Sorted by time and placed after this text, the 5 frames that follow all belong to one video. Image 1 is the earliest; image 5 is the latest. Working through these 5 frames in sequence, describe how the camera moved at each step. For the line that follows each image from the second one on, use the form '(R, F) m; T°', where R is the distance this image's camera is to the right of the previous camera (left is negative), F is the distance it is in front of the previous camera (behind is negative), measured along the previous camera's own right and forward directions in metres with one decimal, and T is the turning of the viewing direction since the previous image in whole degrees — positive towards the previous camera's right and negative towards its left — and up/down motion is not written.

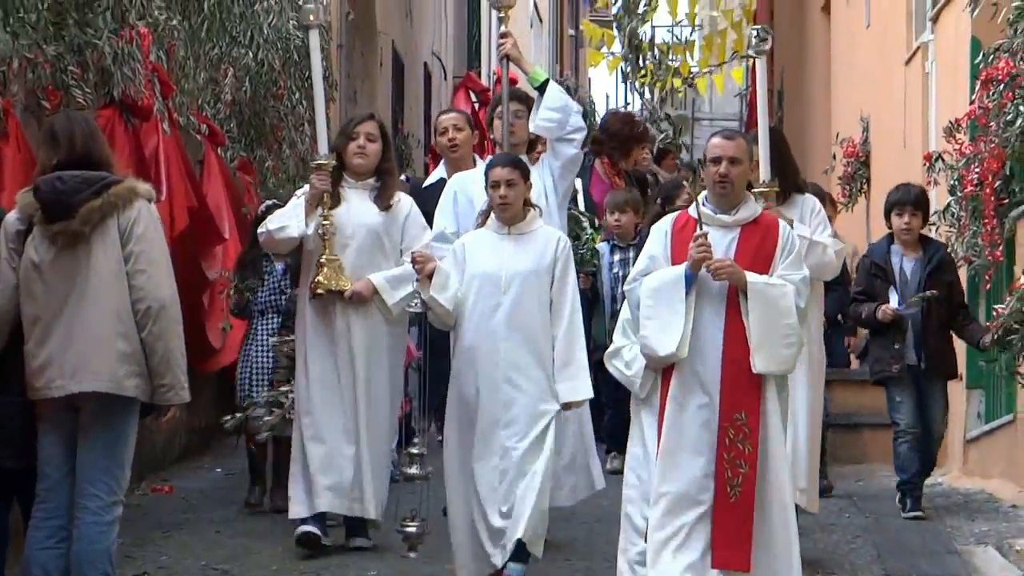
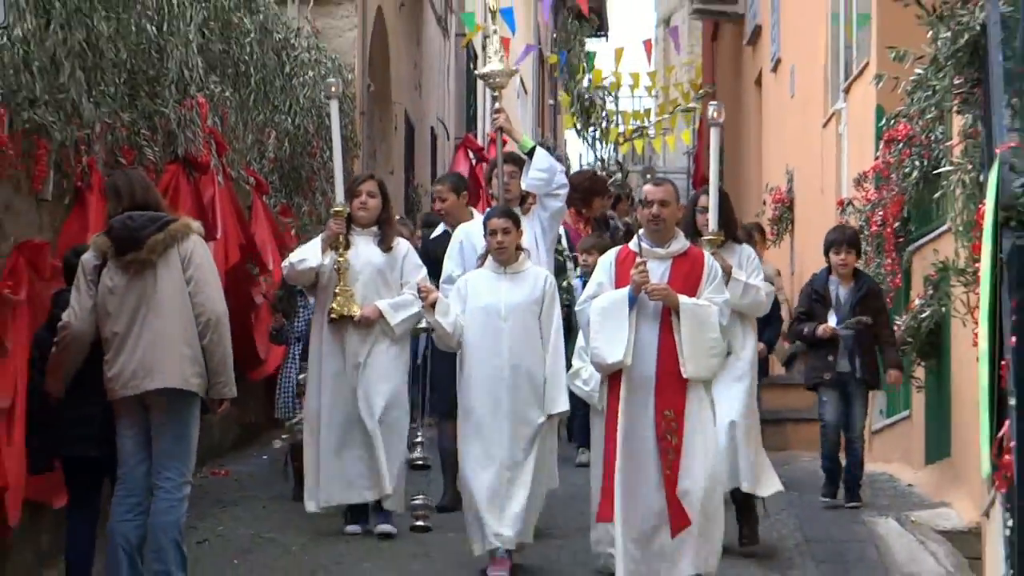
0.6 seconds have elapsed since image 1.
(0.0, -1.3) m; 0°
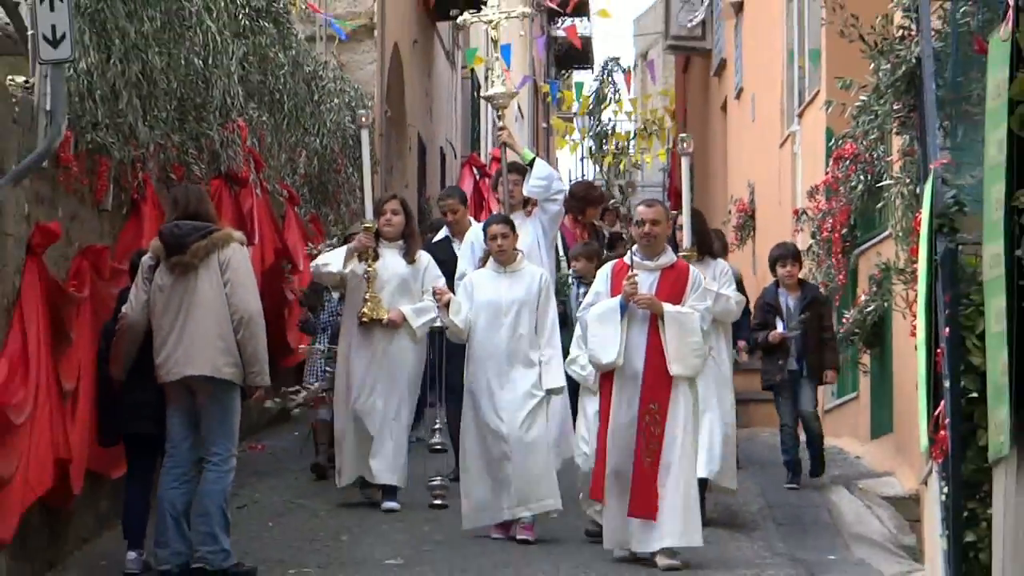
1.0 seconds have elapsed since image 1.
(0.0, -1.0) m; 0°
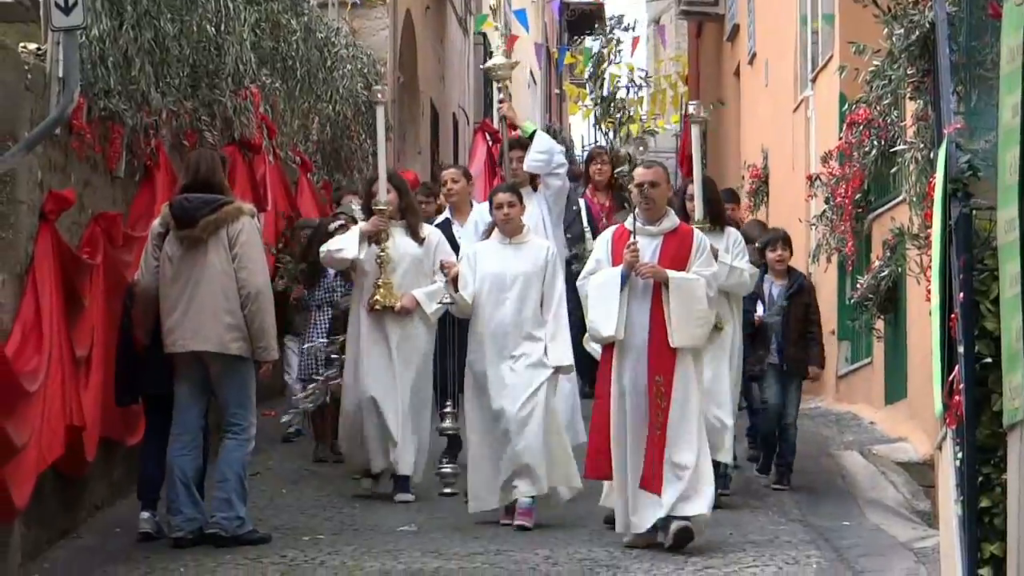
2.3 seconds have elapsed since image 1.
(0.0, 0.0) m; 0°
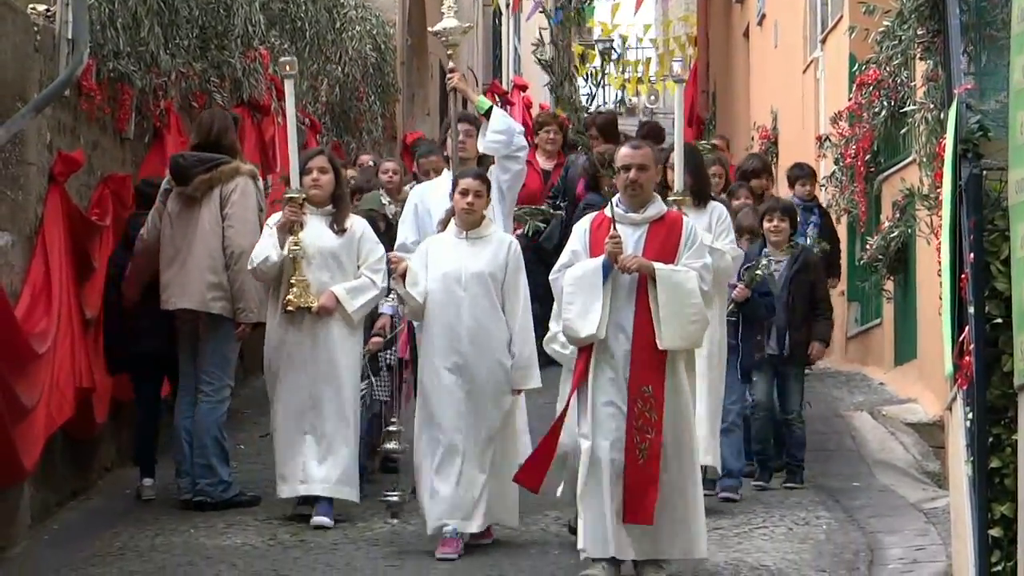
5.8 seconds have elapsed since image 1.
(0.0, 0.0) m; 0°
